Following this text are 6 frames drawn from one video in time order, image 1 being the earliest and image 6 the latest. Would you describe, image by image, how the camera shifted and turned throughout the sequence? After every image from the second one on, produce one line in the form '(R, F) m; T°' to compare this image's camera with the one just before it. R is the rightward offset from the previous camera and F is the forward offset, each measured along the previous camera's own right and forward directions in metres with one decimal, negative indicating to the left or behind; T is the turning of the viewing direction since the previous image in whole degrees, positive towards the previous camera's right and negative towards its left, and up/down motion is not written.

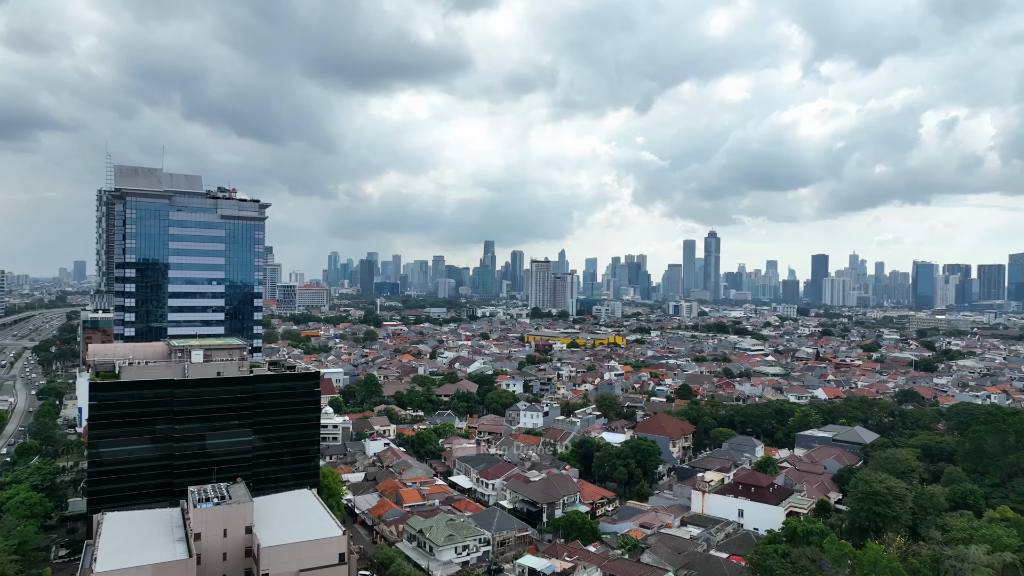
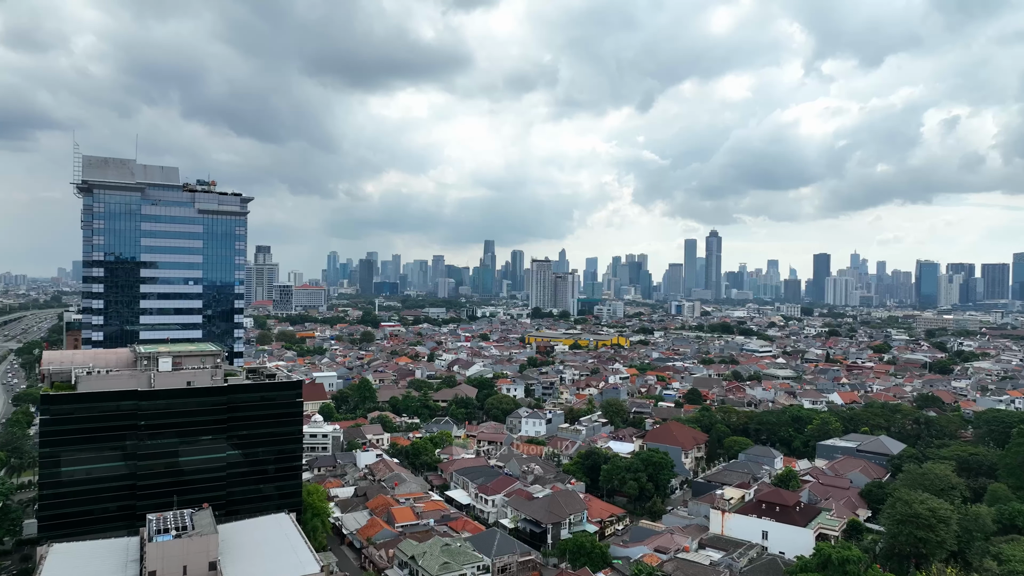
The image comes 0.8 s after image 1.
(0.0, +1.5) m; 0°
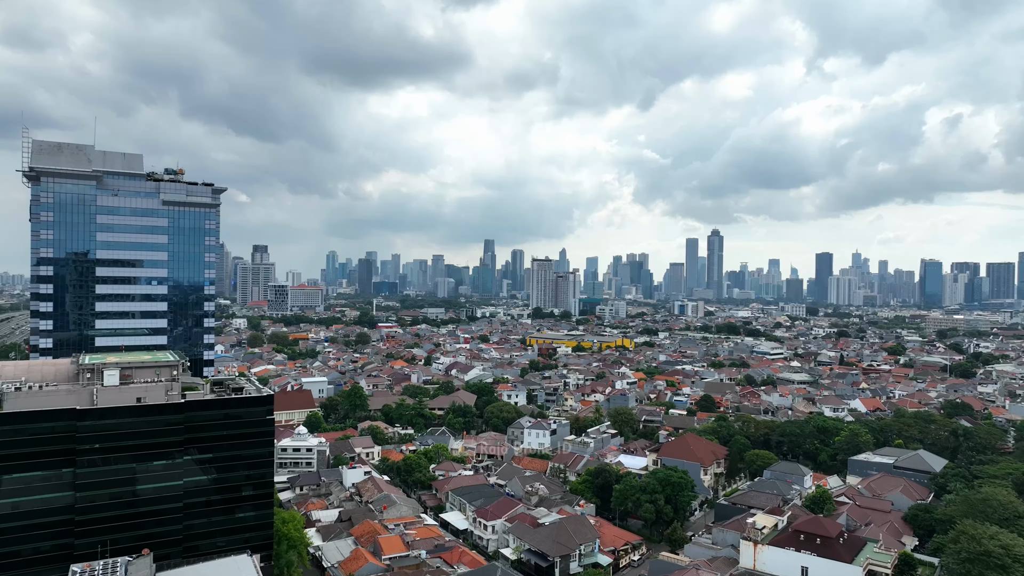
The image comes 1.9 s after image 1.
(-0.1, +2.0) m; 0°
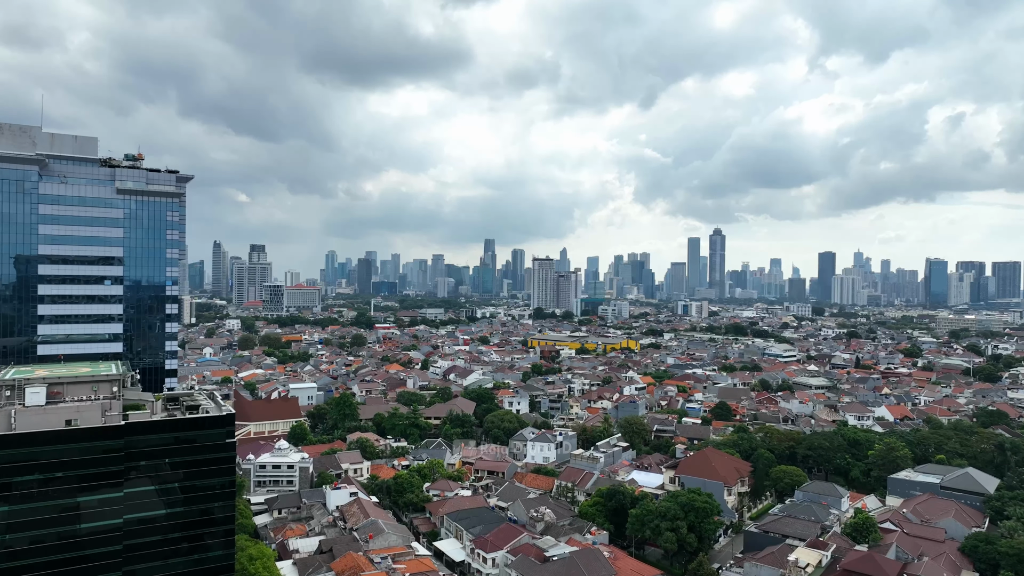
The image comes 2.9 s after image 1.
(-0.1, +2.0) m; 0°
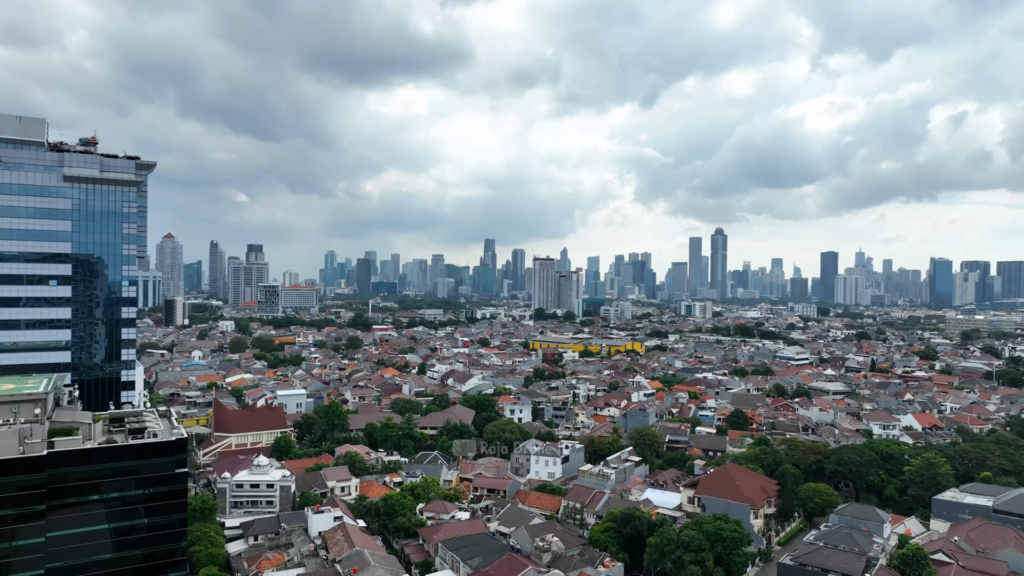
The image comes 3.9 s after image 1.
(-0.1, +1.8) m; 0°
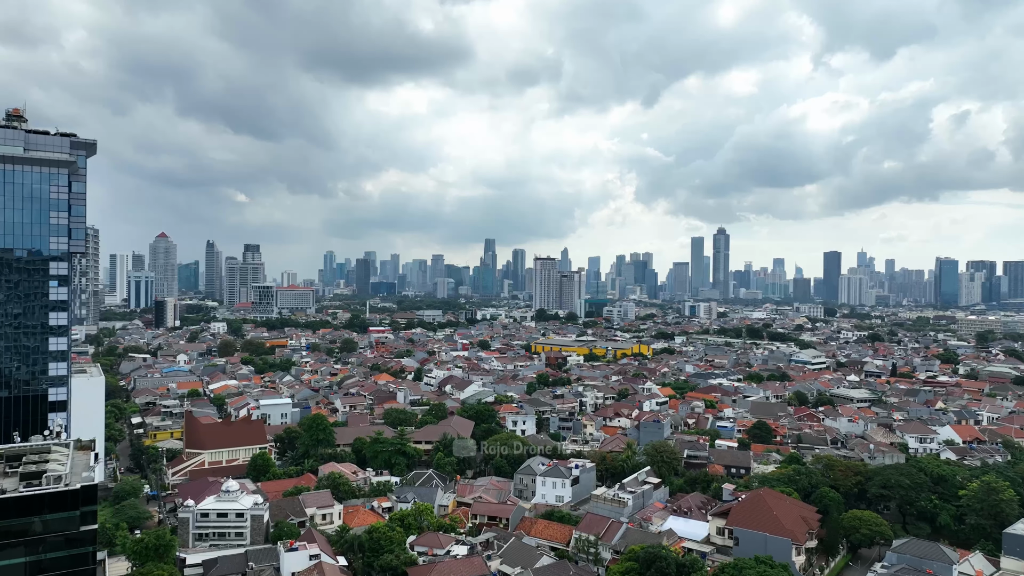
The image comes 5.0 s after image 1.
(-0.1, +2.2) m; 0°
